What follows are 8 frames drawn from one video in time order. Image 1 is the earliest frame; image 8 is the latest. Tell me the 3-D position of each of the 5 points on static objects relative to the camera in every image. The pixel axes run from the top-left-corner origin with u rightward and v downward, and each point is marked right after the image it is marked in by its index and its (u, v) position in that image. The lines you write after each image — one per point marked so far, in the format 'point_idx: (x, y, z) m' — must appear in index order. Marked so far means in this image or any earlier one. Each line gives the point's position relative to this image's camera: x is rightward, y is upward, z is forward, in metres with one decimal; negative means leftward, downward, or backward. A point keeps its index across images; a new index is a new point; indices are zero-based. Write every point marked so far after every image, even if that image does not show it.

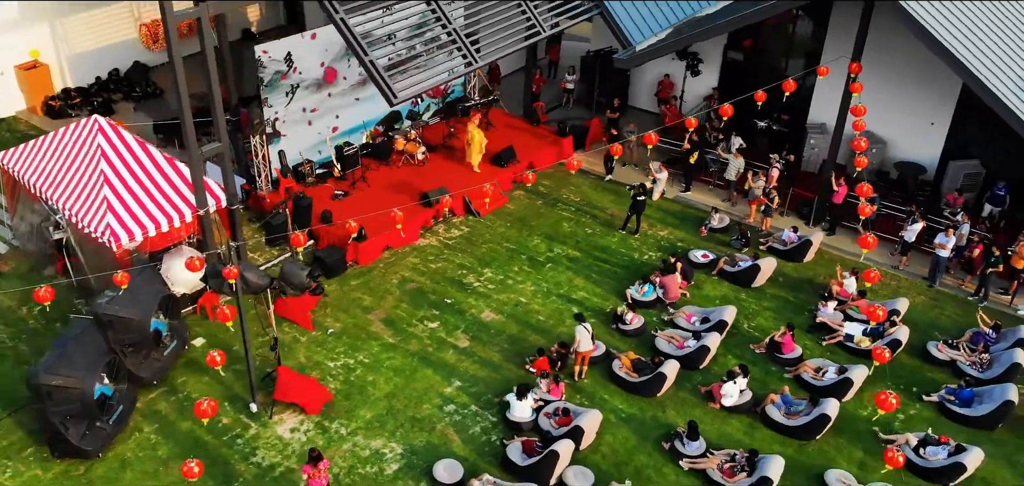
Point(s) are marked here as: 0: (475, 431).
0: (-0.5, -2.7, +13.2) m
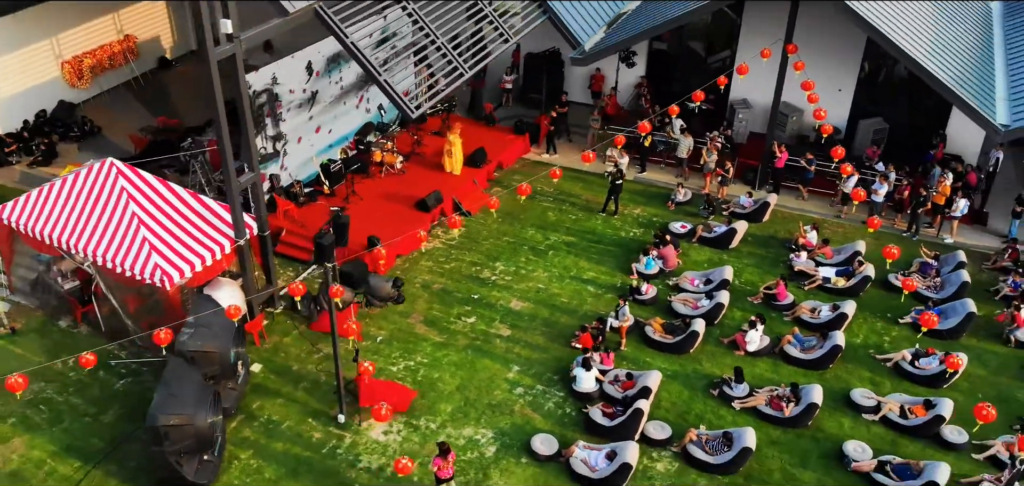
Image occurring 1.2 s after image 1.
0: (+0.7, -2.6, +14.7) m
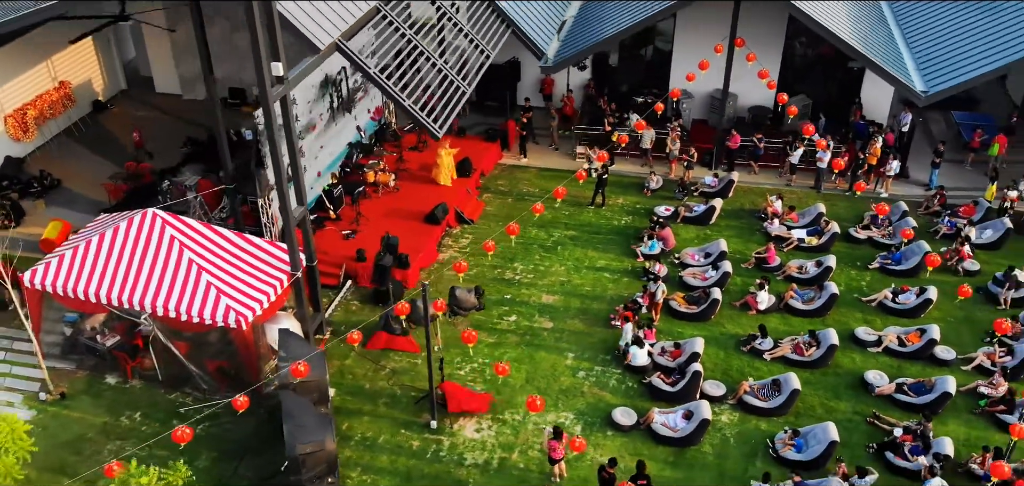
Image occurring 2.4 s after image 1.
0: (+1.8, -2.5, +16.4) m
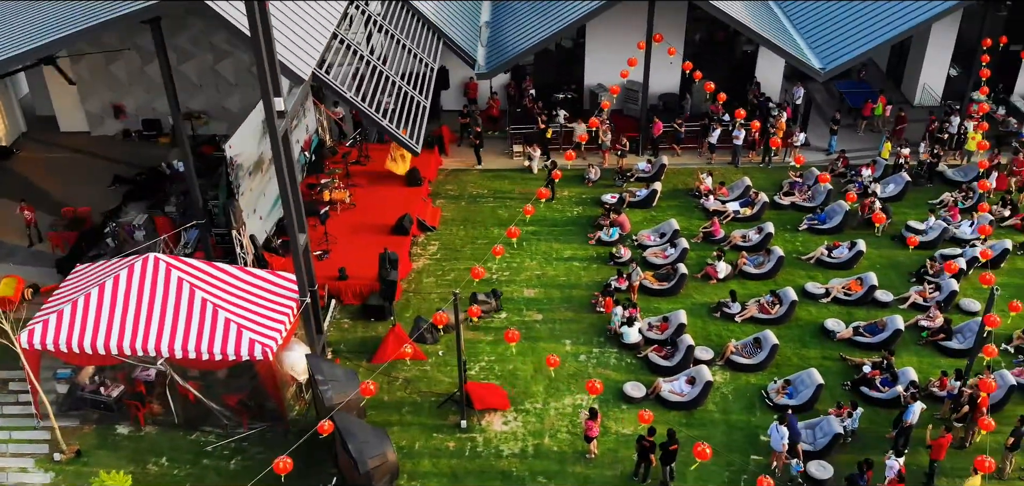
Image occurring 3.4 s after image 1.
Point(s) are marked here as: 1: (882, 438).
0: (+2.0, -2.3, +17.8) m
1: (+6.4, -3.4, +15.9) m
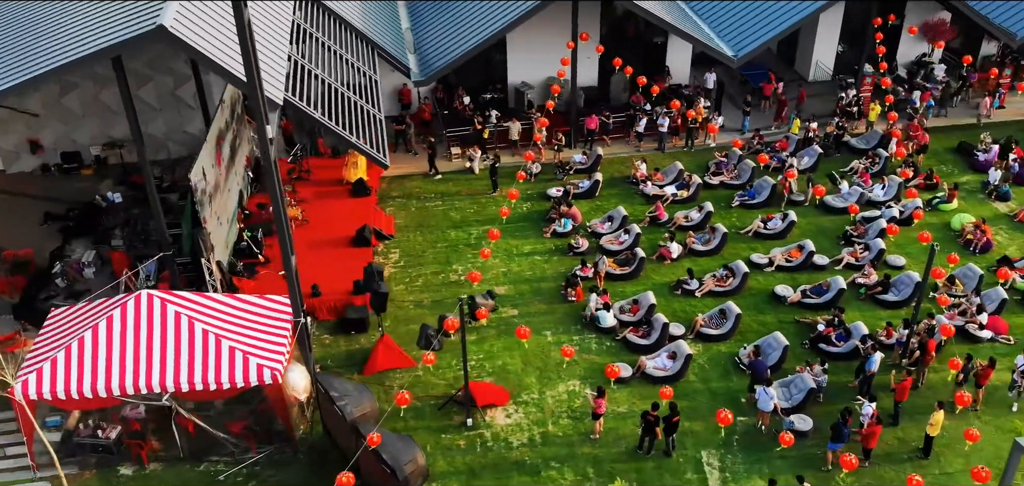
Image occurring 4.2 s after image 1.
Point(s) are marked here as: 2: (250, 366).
0: (+1.7, -2.1, +18.9) m
1: (+6.4, -2.8, +17.7) m
2: (-4.5, -2.1, +15.6) m
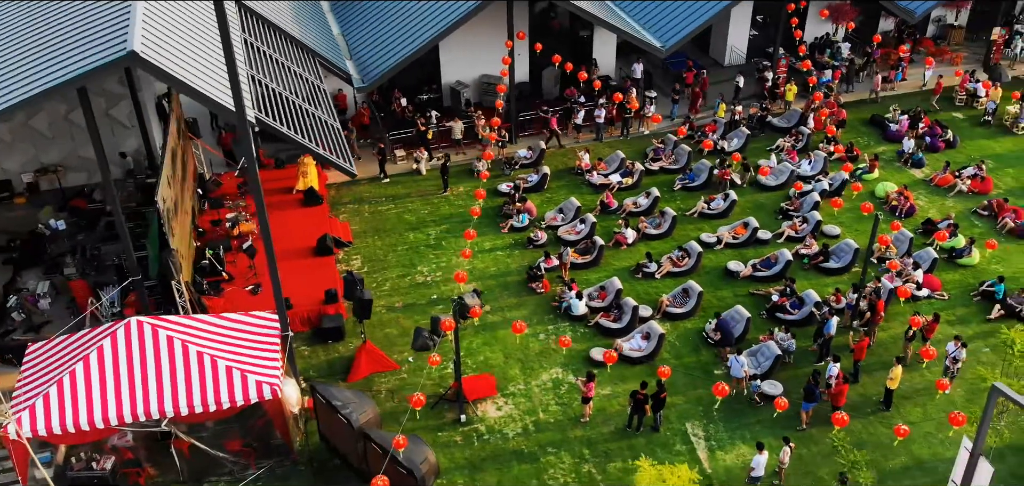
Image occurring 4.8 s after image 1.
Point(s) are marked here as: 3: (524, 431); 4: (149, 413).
0: (+1.2, -1.9, +19.6) m
1: (+6.1, -2.3, +19.0) m
2: (-4.5, -2.4, +15.7) m
3: (+0.2, -3.6, +17.4) m
4: (-6.0, -2.8, +15.2) m
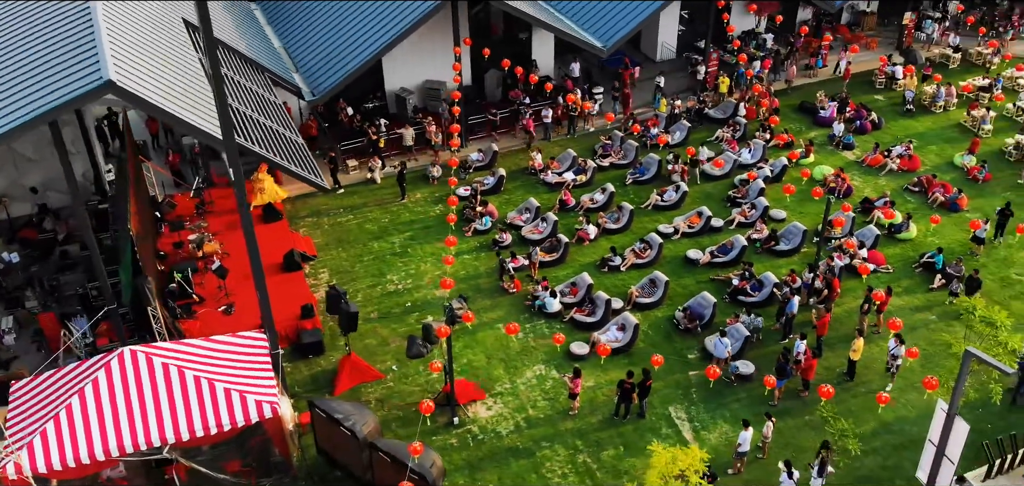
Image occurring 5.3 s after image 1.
0: (+0.8, -1.9, +20.2) m
1: (+5.7, -1.9, +20.1) m
2: (-4.5, -2.8, +15.8) m
3: (+0.1, -3.6, +17.9) m
4: (-5.9, -3.3, +15.1) m
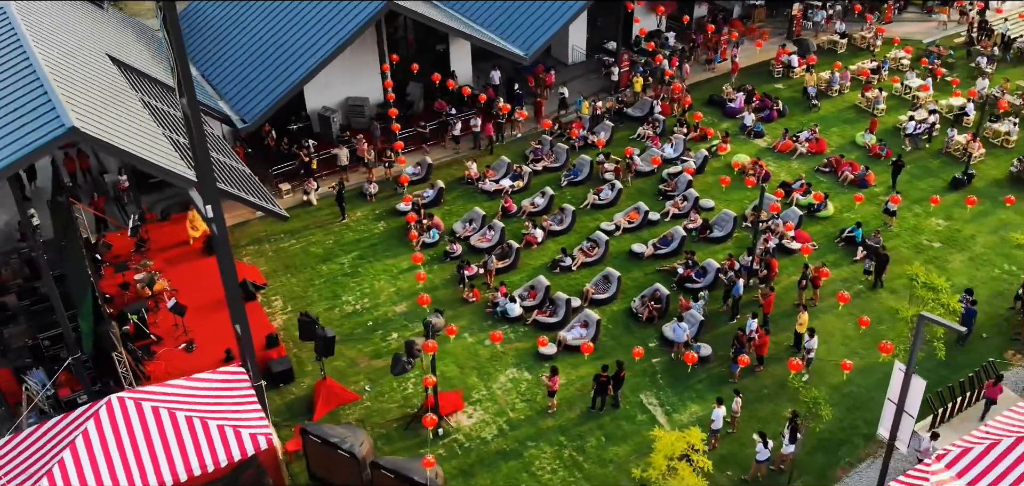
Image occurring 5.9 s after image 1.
0: (0.0, -2.1, +20.9) m
1: (+4.9, -1.7, +21.4) m
2: (-4.6, -3.4, +15.8) m
3: (-0.2, -3.8, +18.5) m
4: (-5.9, -4.0, +15.0) m
